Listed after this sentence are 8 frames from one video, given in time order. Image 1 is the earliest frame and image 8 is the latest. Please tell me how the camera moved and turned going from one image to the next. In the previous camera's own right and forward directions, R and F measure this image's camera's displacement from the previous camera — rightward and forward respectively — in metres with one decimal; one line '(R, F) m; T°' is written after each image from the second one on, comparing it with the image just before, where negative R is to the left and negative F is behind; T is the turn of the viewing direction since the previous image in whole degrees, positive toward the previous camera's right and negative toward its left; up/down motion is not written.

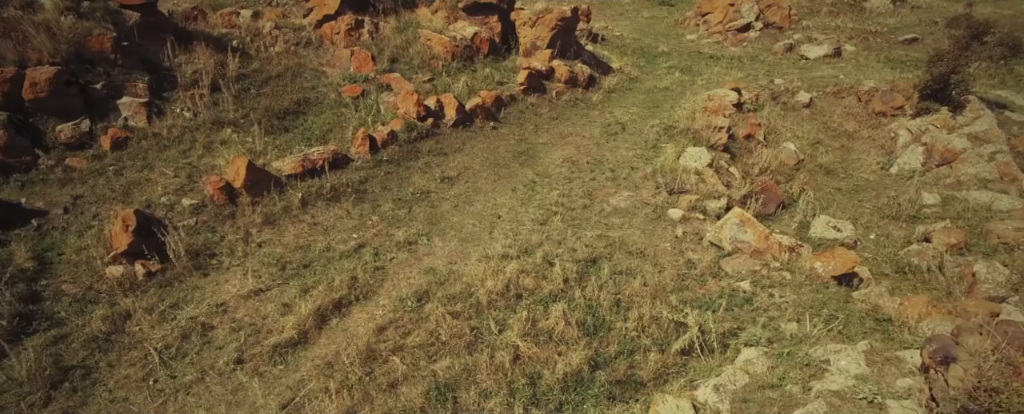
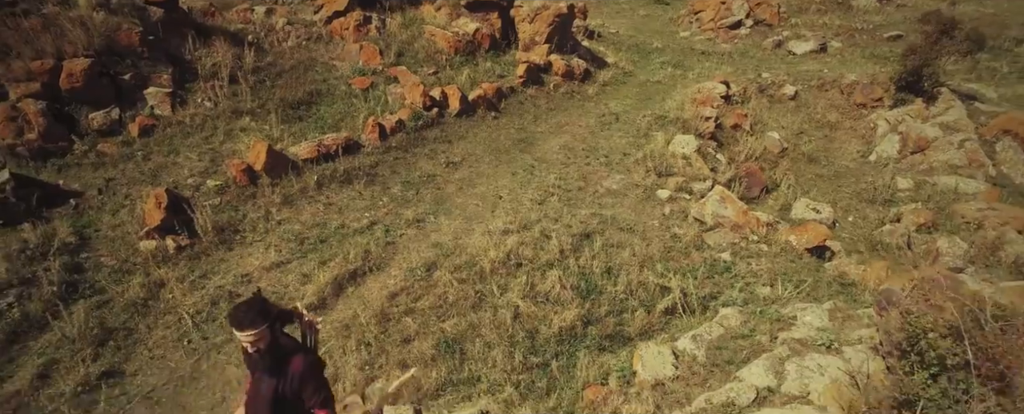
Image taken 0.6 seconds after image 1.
(0.0, -0.6) m; 0°
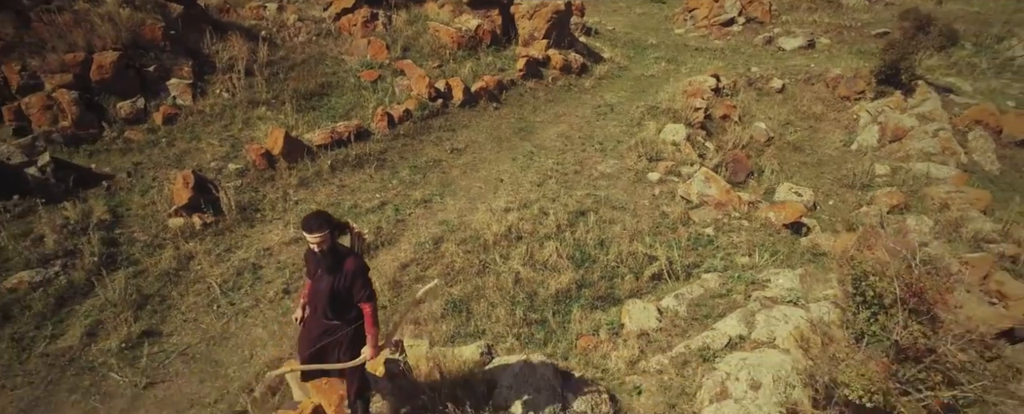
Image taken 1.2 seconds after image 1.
(0.0, -0.6) m; 0°
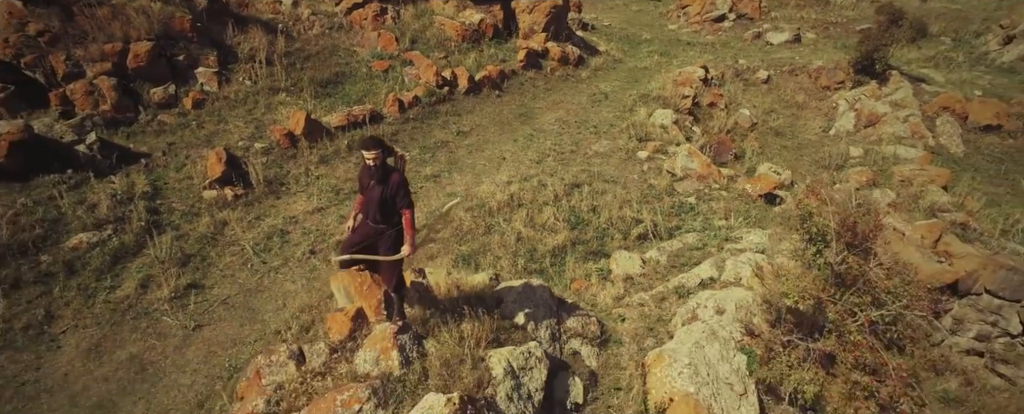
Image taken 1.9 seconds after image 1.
(0.0, -0.8) m; 0°
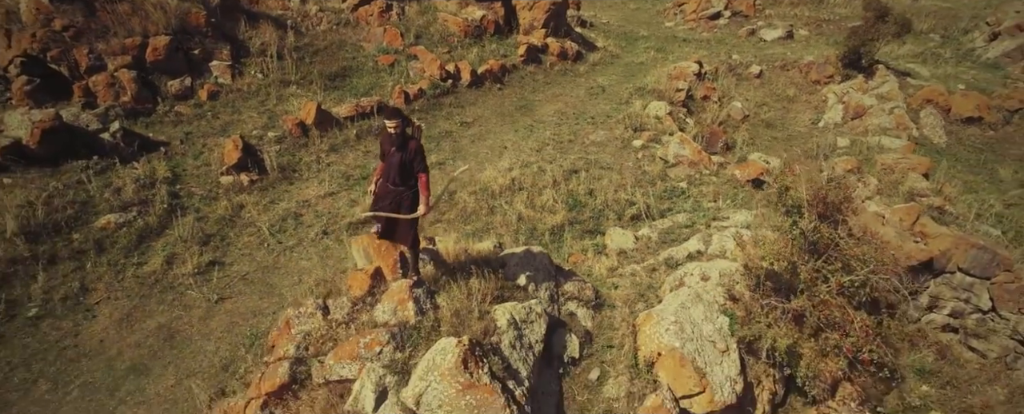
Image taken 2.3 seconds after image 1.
(0.0, -0.4) m; 0°
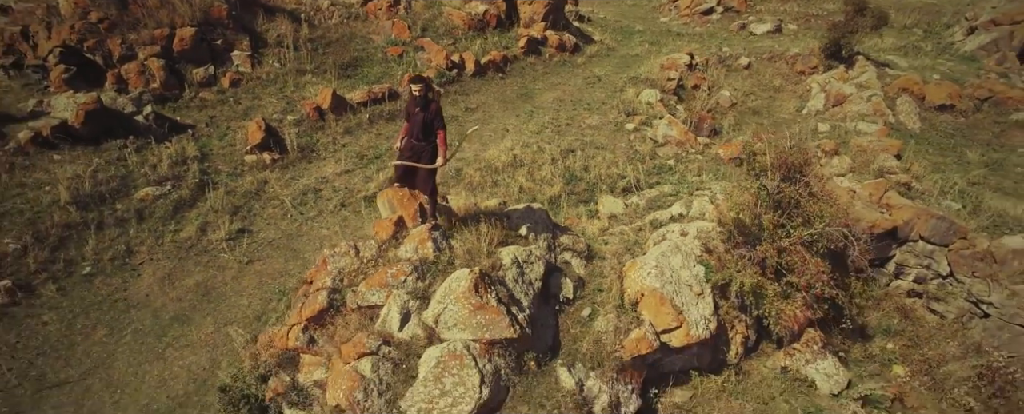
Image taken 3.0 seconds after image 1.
(0.0, -0.7) m; 0°
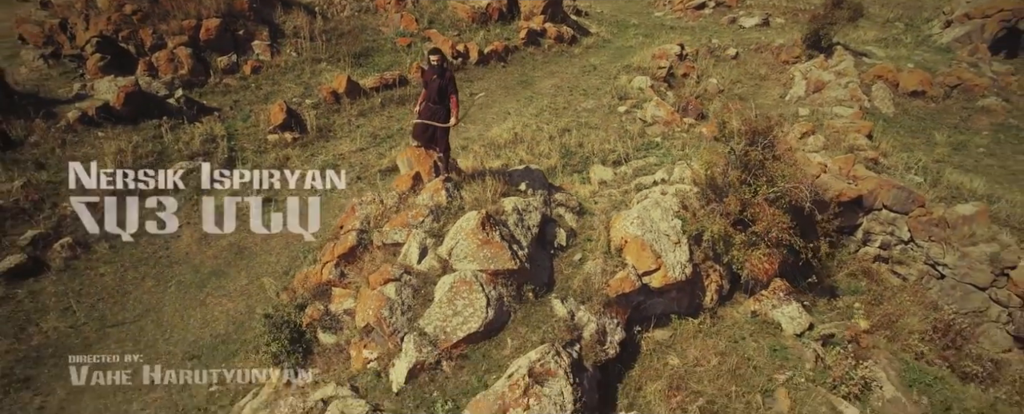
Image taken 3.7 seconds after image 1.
(0.0, -0.8) m; 0°
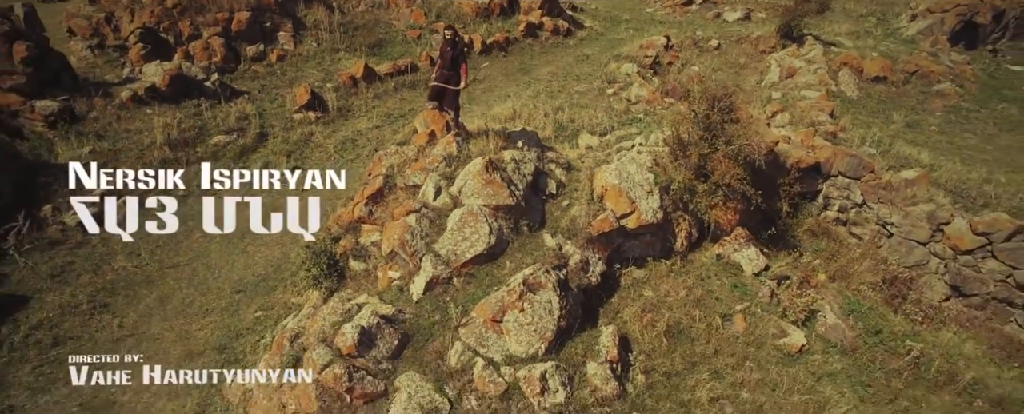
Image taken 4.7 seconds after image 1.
(0.0, -1.2) m; 0°
